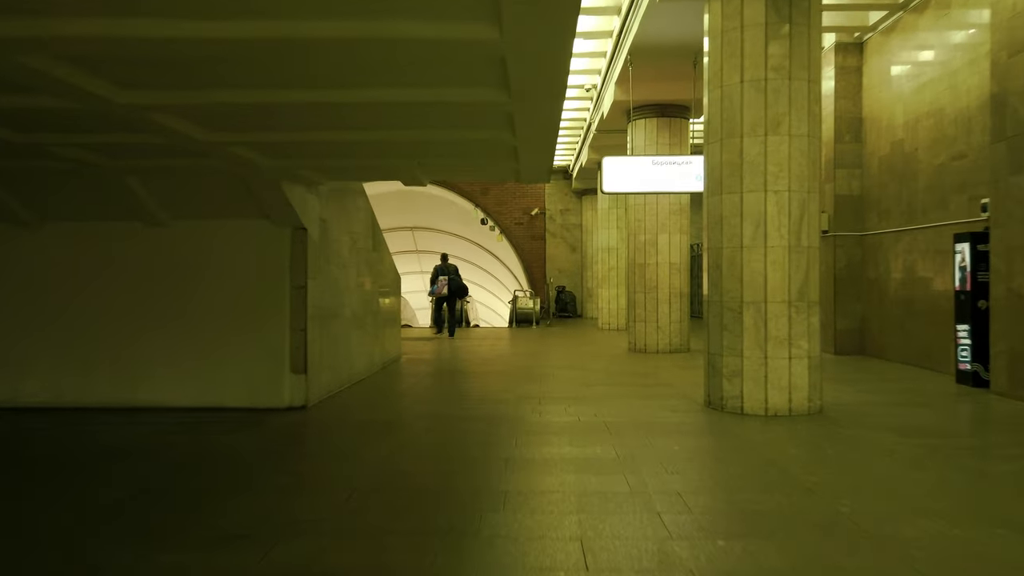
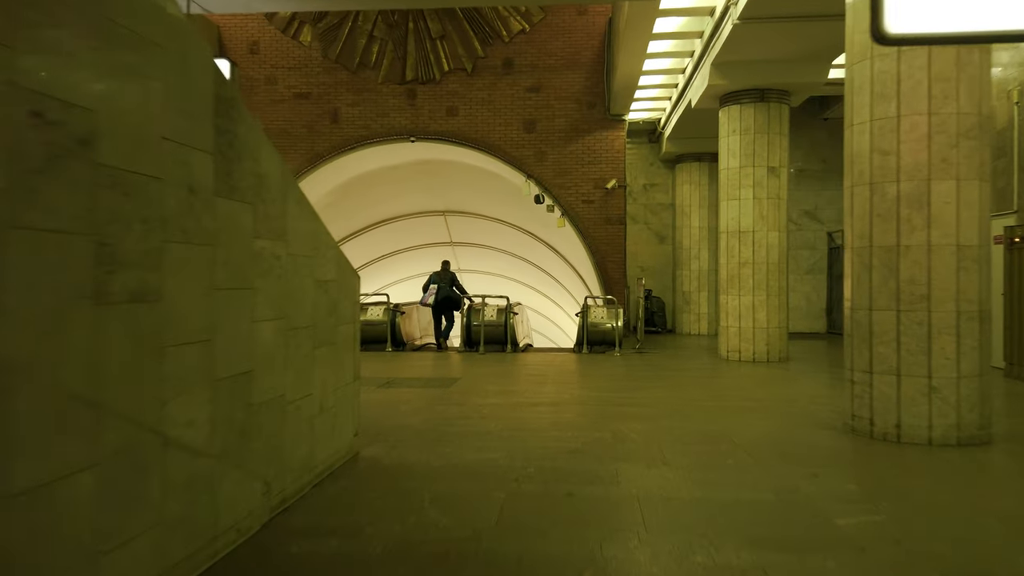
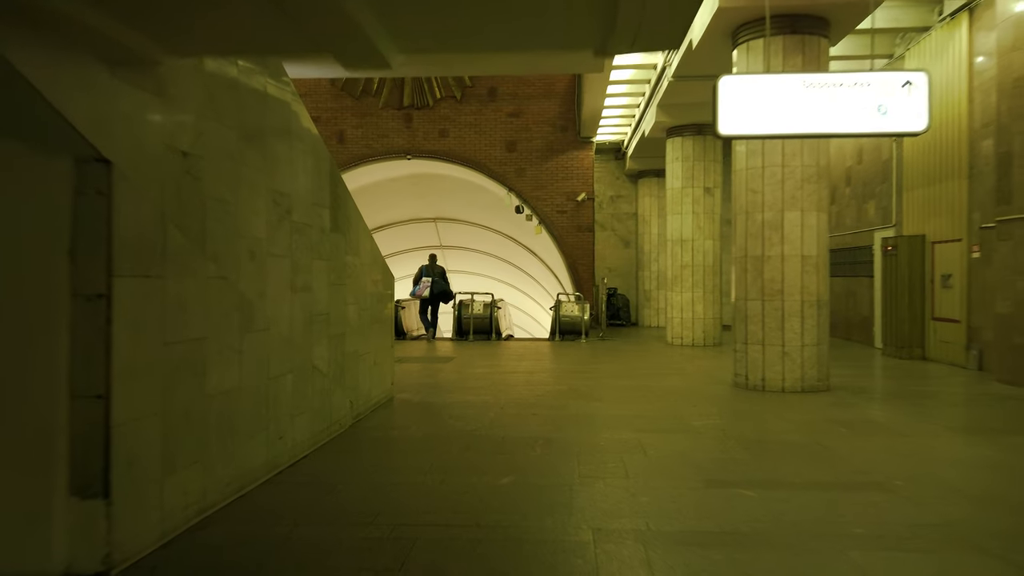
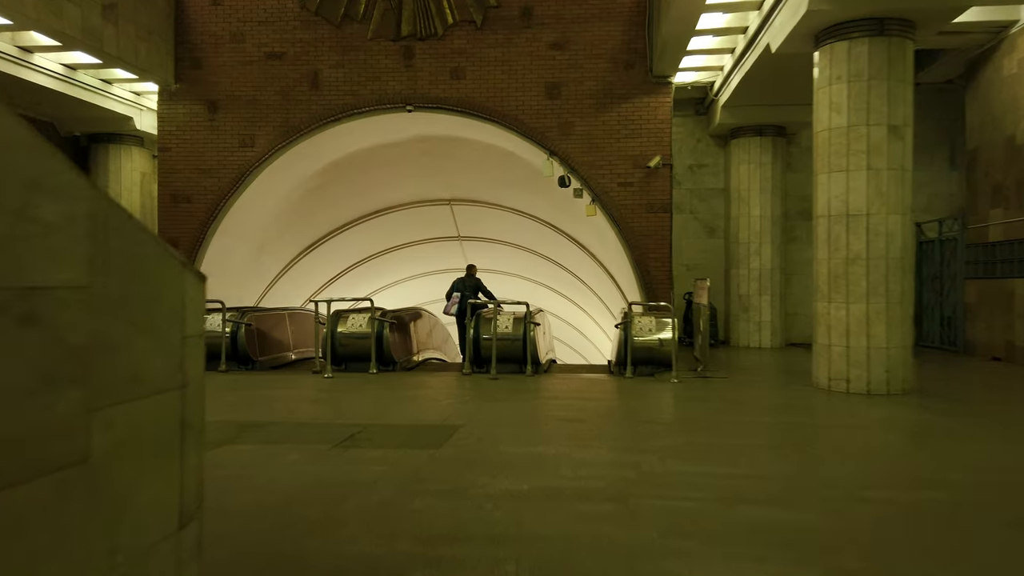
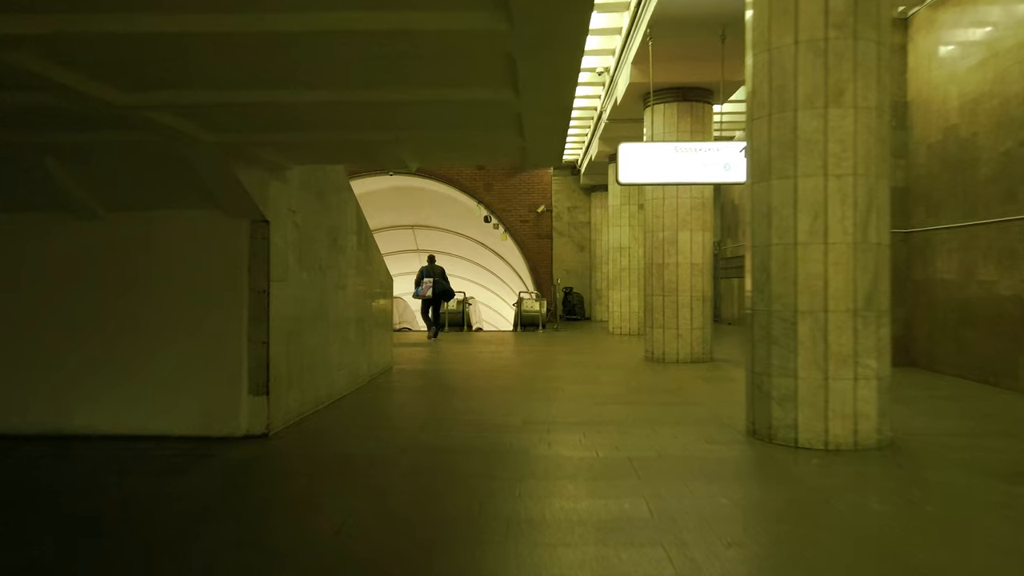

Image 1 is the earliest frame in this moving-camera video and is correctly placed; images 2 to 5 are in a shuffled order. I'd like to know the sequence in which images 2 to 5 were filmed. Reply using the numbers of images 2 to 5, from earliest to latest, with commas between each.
5, 3, 2, 4
